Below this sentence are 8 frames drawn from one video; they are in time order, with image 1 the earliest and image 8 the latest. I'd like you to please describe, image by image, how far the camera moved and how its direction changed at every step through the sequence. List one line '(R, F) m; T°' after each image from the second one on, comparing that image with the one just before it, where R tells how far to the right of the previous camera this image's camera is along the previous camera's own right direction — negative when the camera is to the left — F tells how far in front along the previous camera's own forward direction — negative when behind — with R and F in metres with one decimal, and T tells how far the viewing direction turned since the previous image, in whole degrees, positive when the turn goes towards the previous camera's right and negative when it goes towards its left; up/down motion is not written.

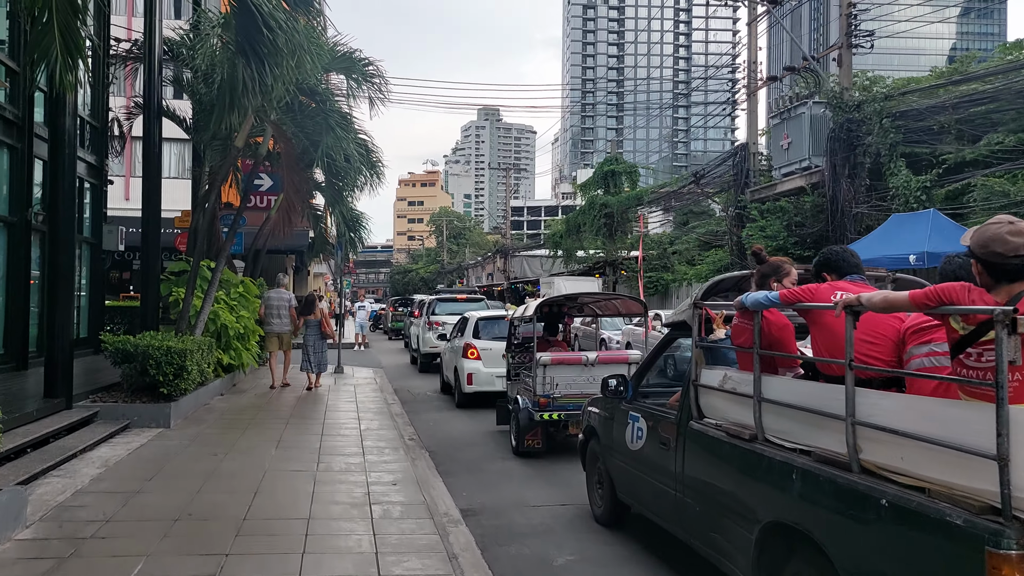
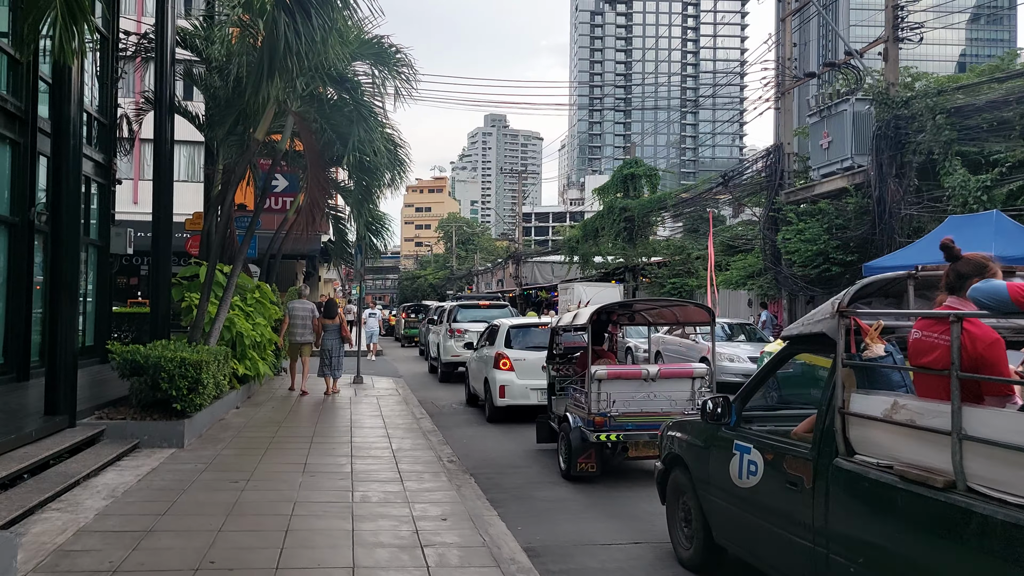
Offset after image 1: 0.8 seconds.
(-0.4, +0.9) m; 0°
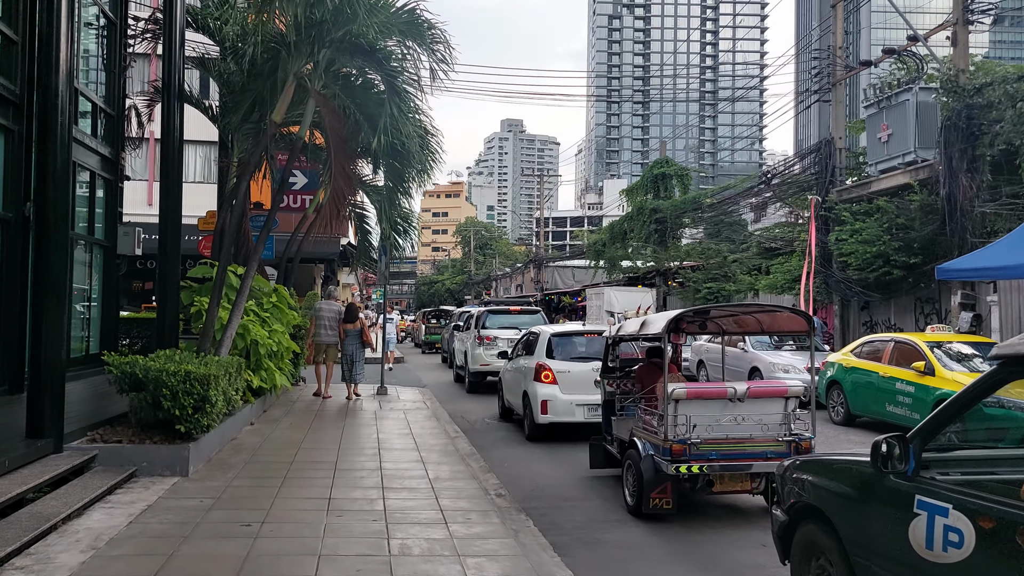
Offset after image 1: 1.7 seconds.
(-0.3, +1.2) m; -1°
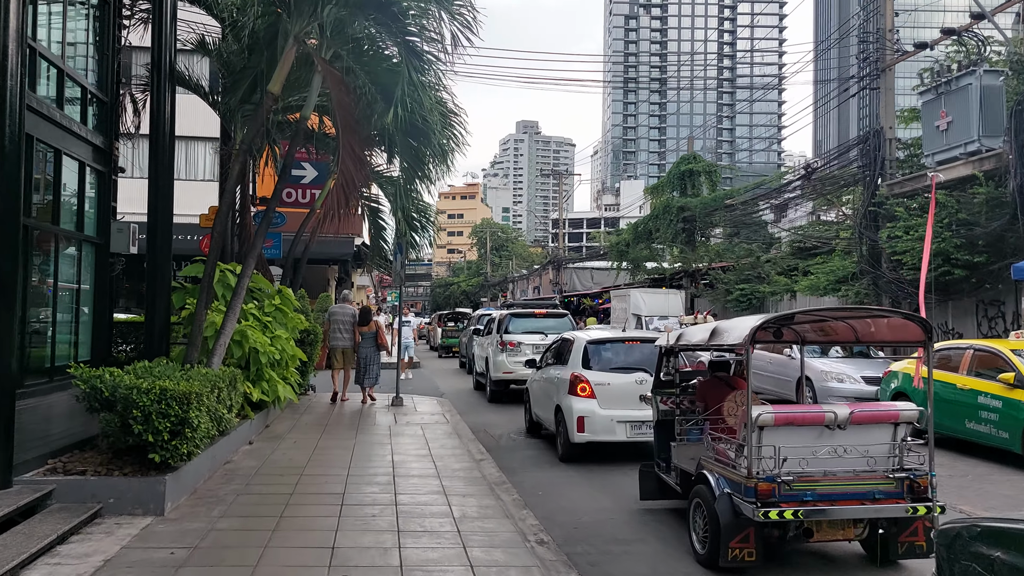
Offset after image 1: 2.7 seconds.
(-0.2, +1.2) m; -1°
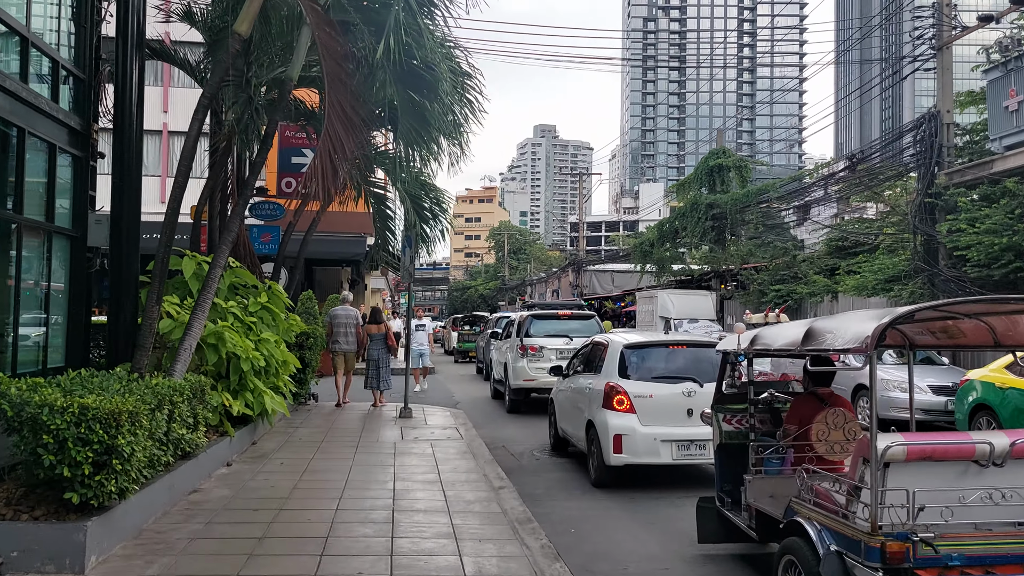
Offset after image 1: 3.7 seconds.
(-0.1, +1.4) m; -1°
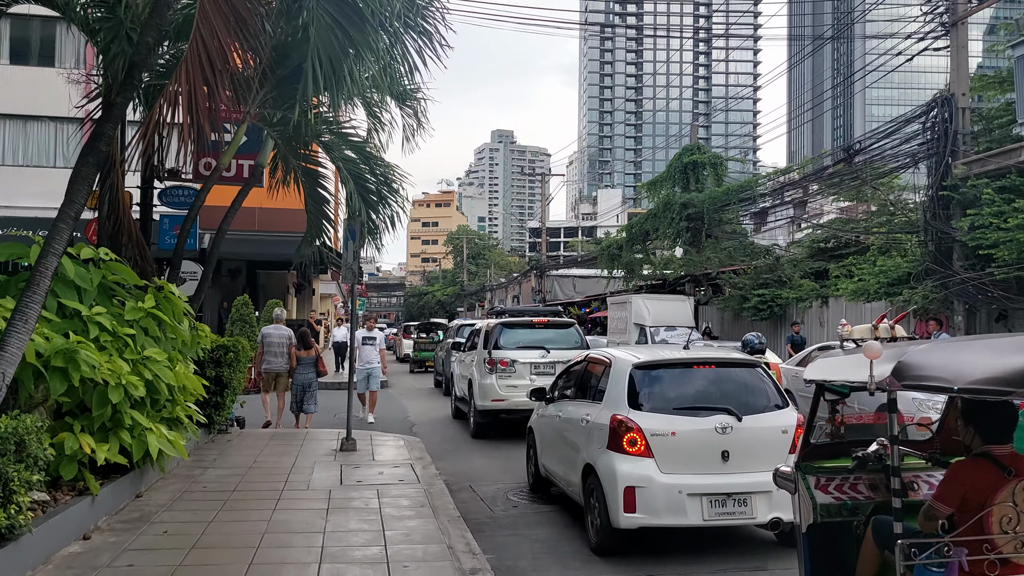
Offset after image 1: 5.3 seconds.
(-0.1, +2.1) m; +3°
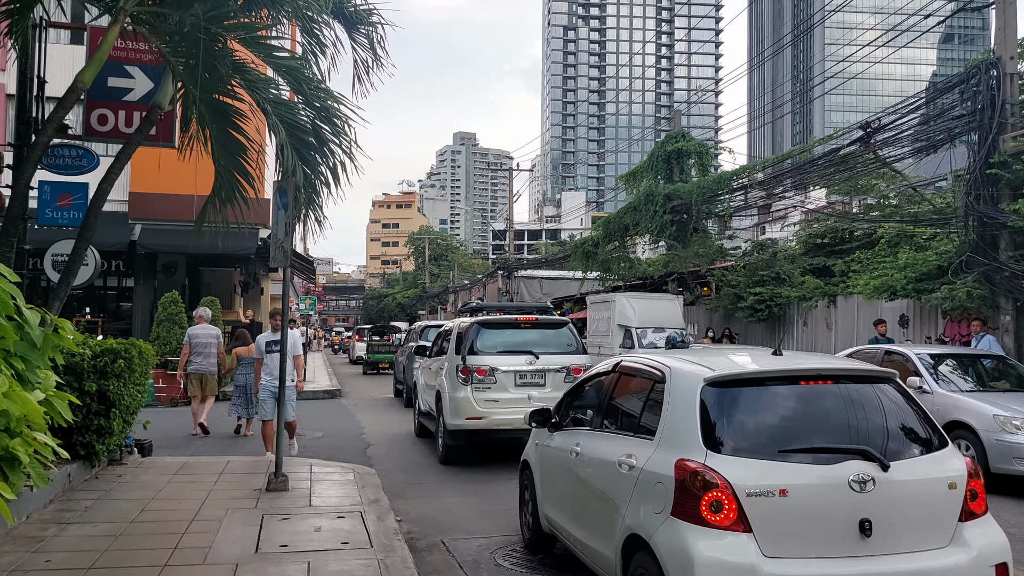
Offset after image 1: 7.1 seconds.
(-0.2, +2.3) m; +3°
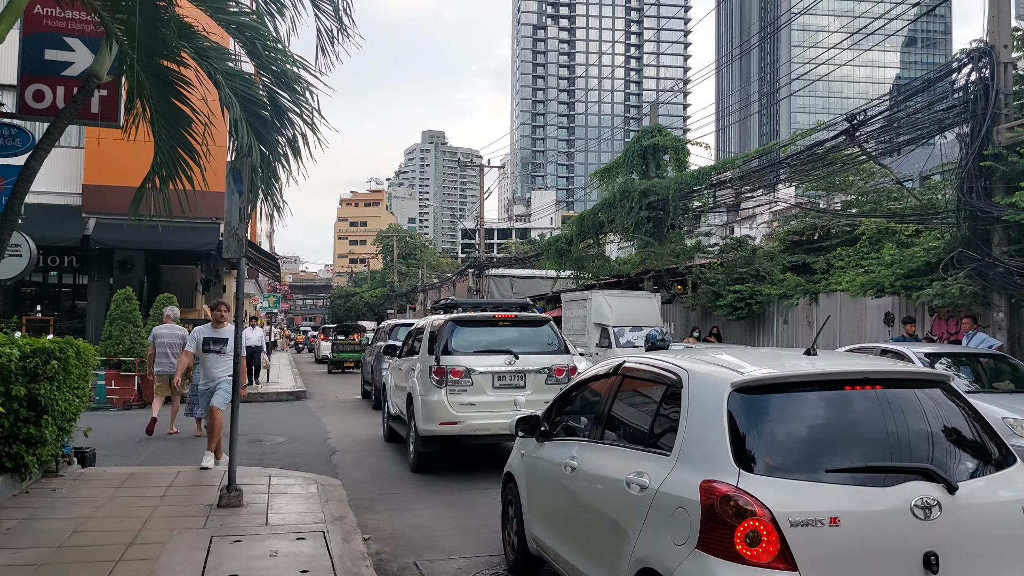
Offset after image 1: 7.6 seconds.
(-0.1, +0.7) m; +2°
